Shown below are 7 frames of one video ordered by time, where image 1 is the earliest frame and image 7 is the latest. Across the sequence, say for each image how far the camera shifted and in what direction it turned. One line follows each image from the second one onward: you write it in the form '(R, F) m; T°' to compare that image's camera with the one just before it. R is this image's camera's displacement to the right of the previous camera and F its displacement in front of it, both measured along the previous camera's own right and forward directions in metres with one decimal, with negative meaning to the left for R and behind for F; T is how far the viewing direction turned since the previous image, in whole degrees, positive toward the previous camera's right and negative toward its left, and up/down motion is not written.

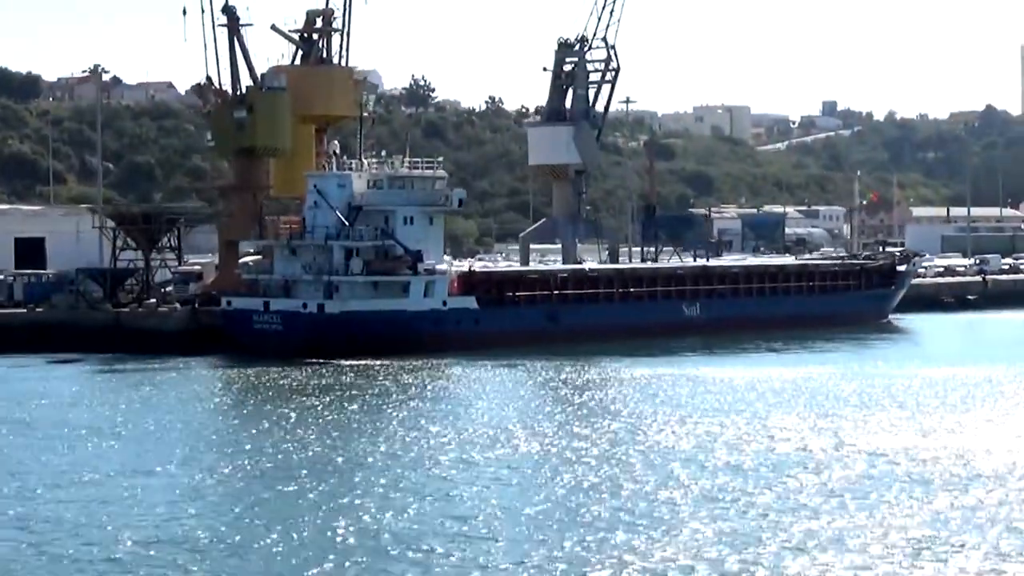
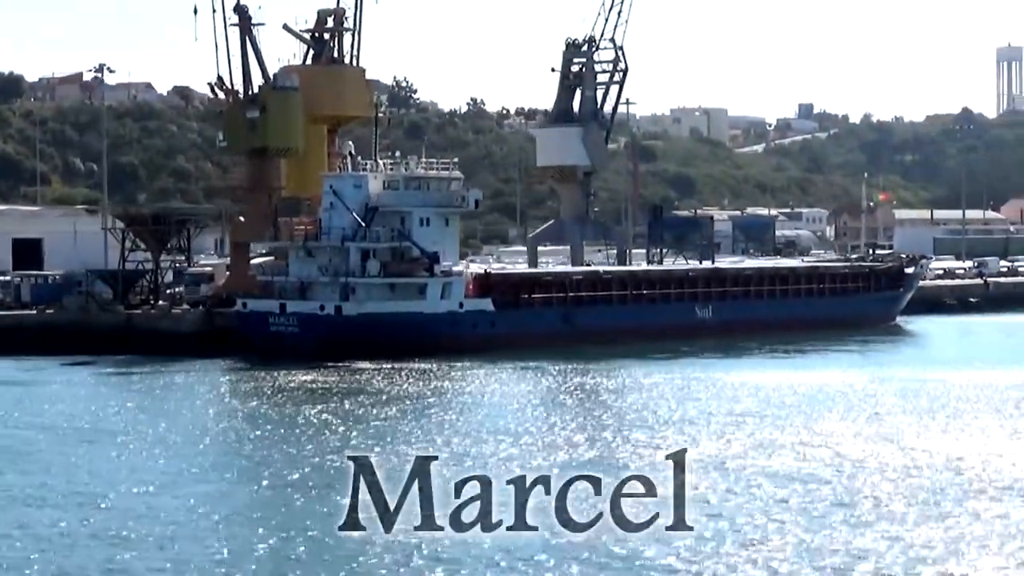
(-0.5, +0.2) m; +1°
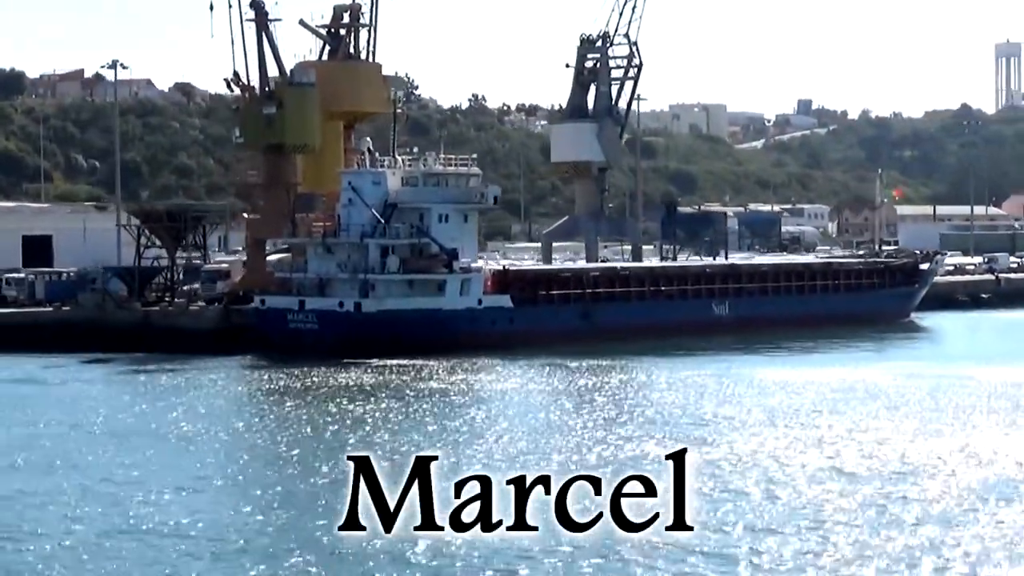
(-0.2, +0.1) m; 0°
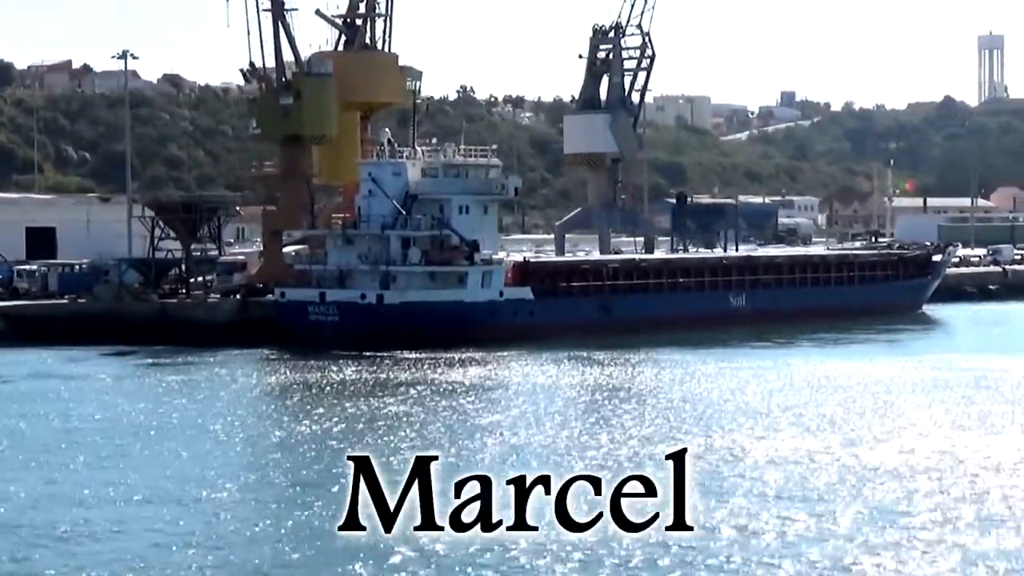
(-0.4, +0.2) m; +1°
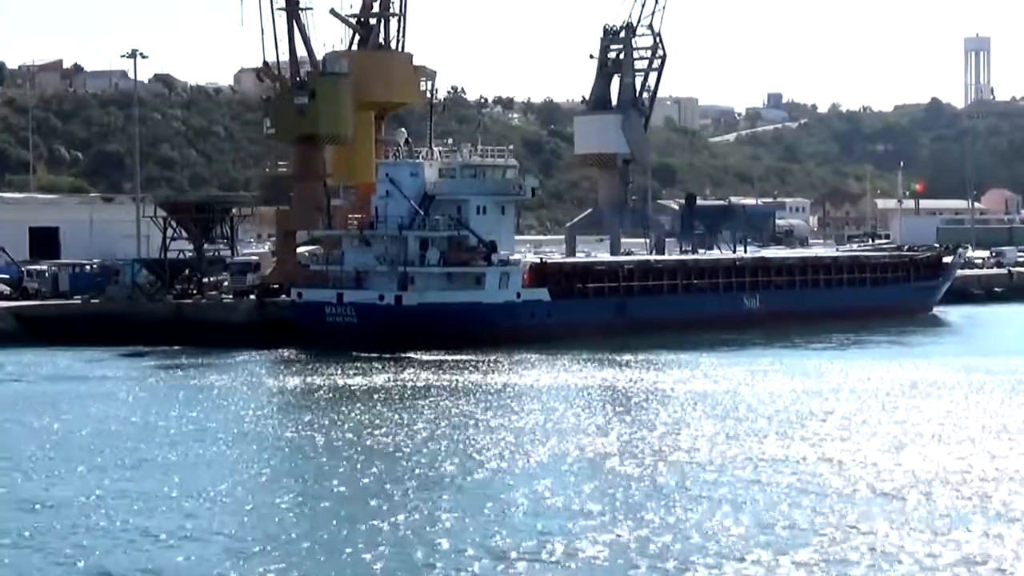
(-0.4, +0.1) m; +1°
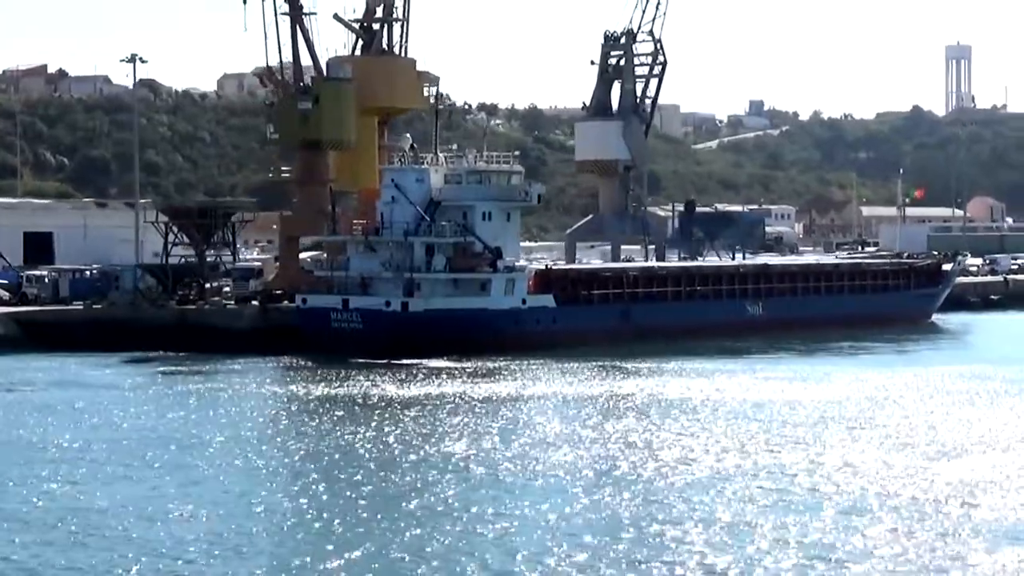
(-0.3, +0.1) m; +1°
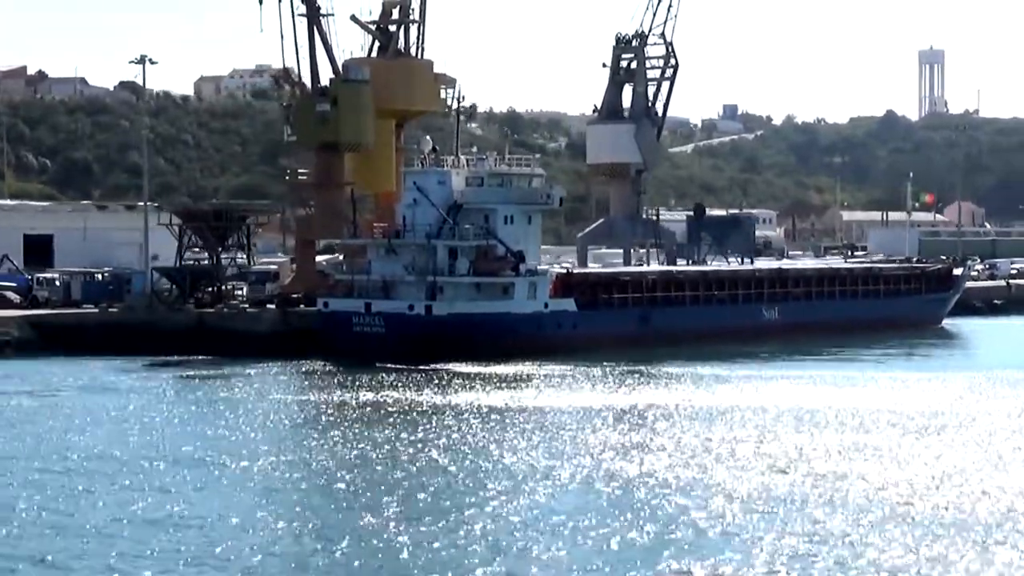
(-0.6, +0.2) m; +1°
